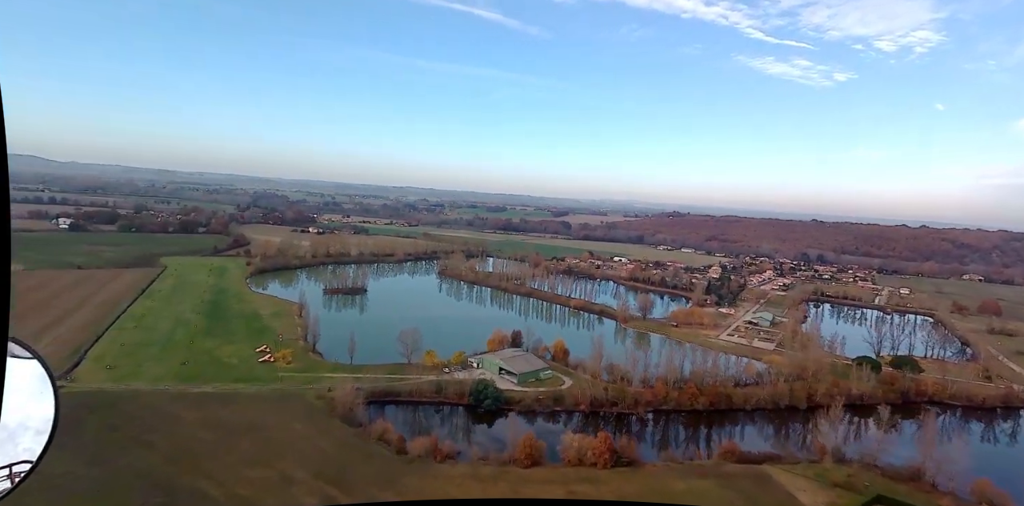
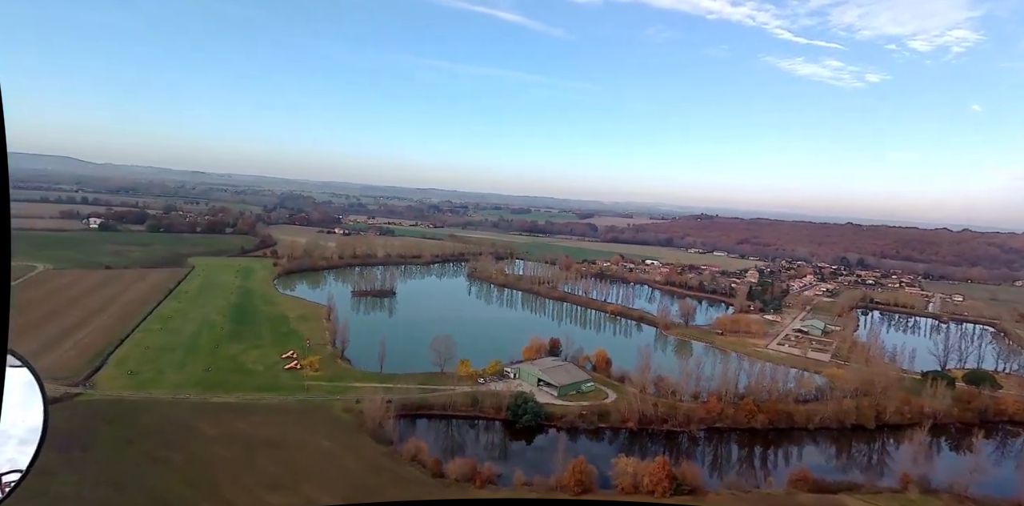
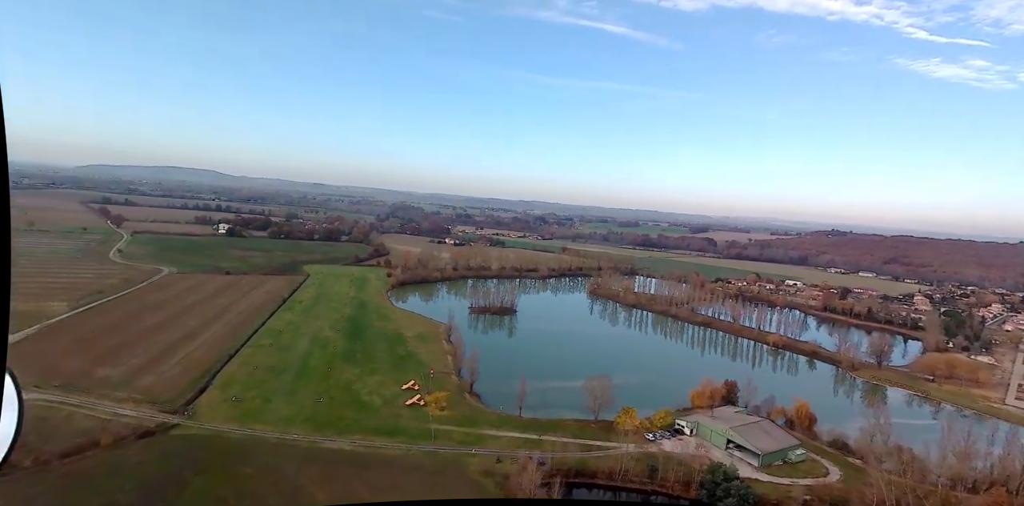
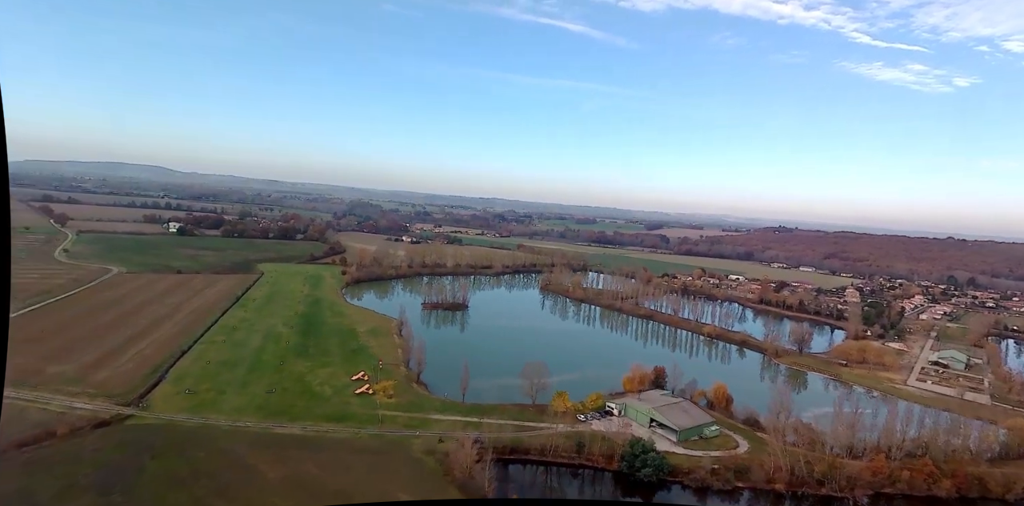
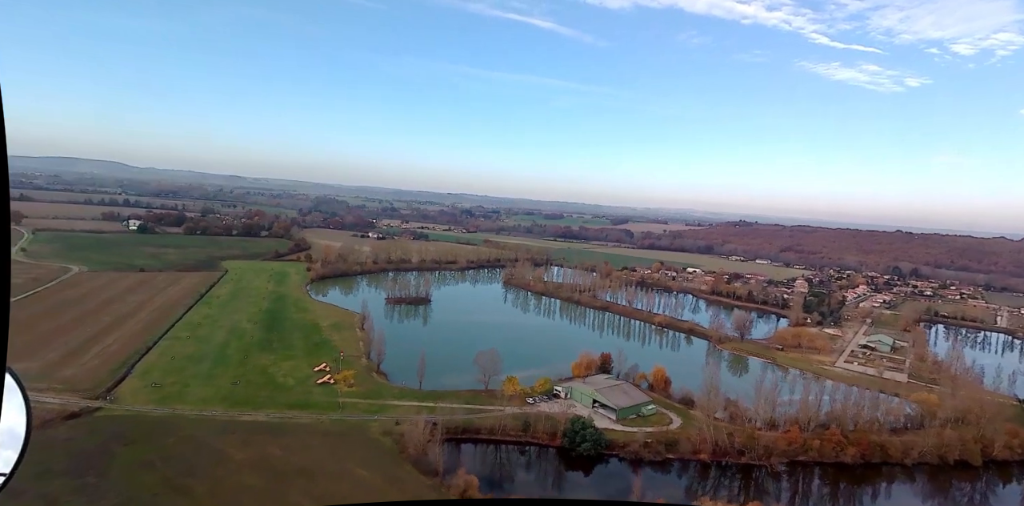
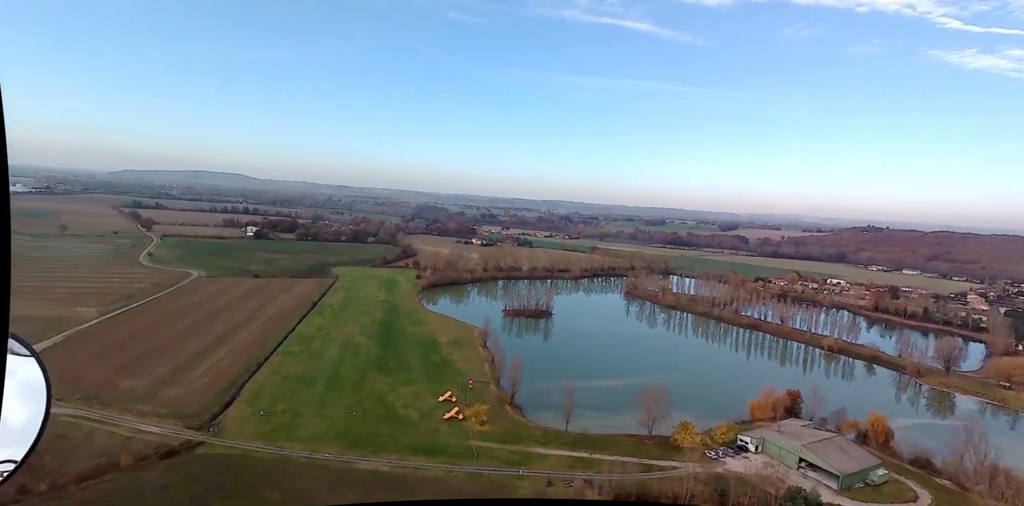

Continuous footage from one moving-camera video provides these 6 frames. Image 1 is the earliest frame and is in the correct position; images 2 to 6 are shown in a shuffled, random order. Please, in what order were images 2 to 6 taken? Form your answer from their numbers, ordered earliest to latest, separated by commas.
2, 5, 4, 3, 6
